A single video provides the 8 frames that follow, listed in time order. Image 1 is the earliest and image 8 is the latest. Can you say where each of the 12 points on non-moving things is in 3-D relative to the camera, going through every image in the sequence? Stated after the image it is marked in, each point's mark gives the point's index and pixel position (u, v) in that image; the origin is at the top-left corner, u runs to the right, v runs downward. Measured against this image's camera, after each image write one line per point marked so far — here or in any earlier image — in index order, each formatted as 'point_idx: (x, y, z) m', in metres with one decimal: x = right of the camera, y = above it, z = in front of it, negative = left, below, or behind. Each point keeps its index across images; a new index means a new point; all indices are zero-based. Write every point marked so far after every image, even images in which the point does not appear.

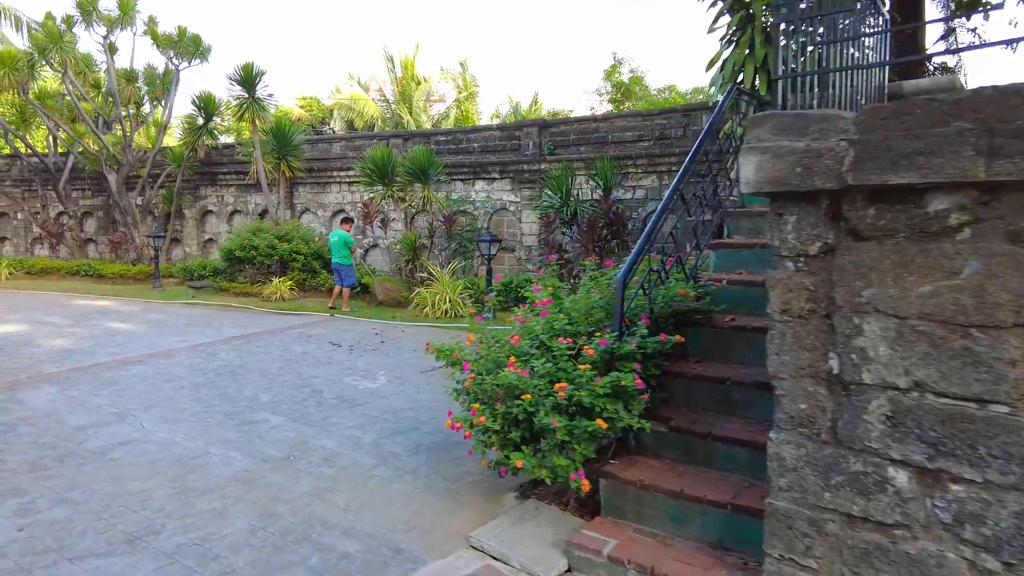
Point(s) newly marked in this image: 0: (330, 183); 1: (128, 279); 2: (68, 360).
0: (-3.8, +2.1, +13.8) m
1: (-8.5, +0.2, +14.8) m
2: (-4.6, -0.7, +6.9) m
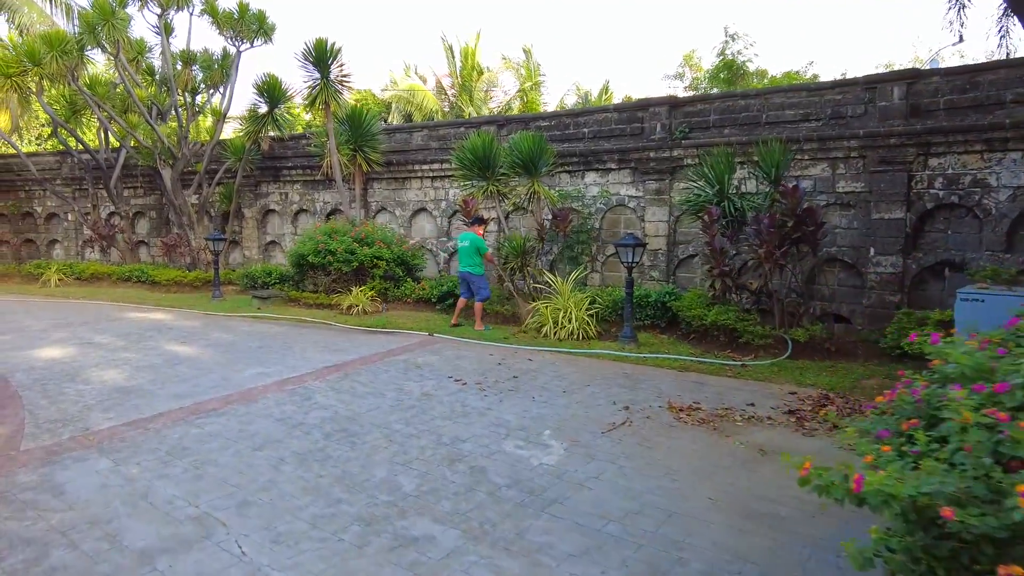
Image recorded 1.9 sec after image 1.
0: (-1.8, +2.0, +12.0) m
1: (-6.5, 0.0, +13.3) m
2: (-3.0, -0.9, +5.2) m
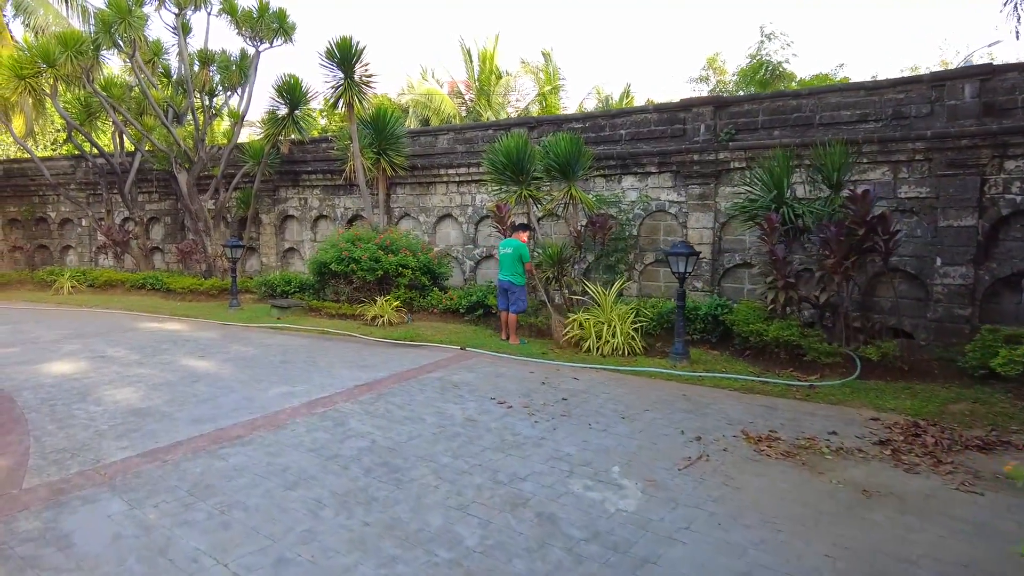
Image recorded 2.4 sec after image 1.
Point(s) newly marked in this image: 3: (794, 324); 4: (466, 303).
0: (-1.3, +1.8, +11.5) m
1: (-6.0, -0.1, +12.9) m
2: (-2.6, -1.0, +4.7) m
3: (+2.9, -0.4, +6.8) m
4: (-0.7, -0.2, +9.6) m
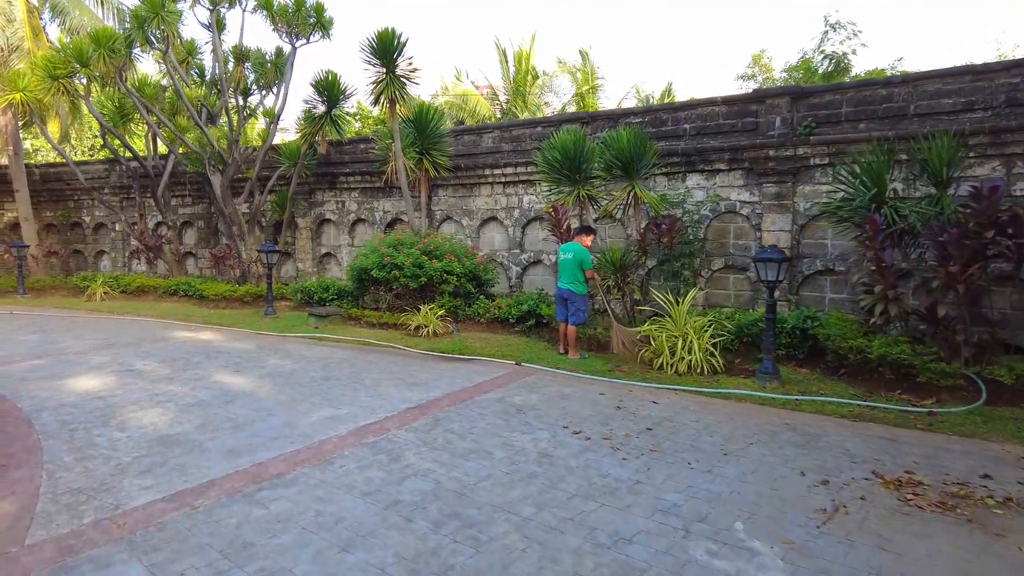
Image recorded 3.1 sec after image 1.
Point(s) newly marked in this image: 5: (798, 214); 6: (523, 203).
0: (-0.5, +1.7, +10.9) m
1: (-5.1, -0.2, +12.4) m
2: (-2.1, -1.1, +4.1) m
3: (+3.5, -0.5, +6.0) m
4: (+0.1, -0.3, +8.9) m
5: (+3.5, +0.9, +8.2) m
6: (+0.2, +1.3, +10.5) m
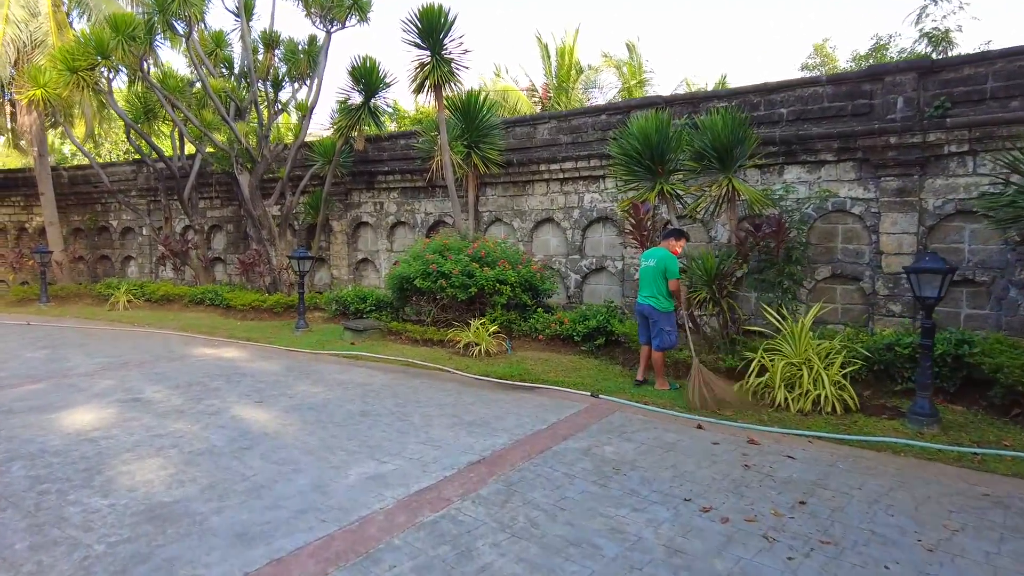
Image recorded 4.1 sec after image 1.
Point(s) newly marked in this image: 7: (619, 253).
0: (+0.3, +1.5, +9.6) m
1: (-4.2, -0.4, +11.3) m
2: (-1.6, -1.2, +2.9) m
3: (+4.1, -0.6, +4.6) m
4: (+0.8, -0.5, +7.6) m
5: (+4.2, +0.8, +6.8) m
6: (+1.0, +1.2, +9.2) m
7: (+1.5, +0.5, +9.0) m
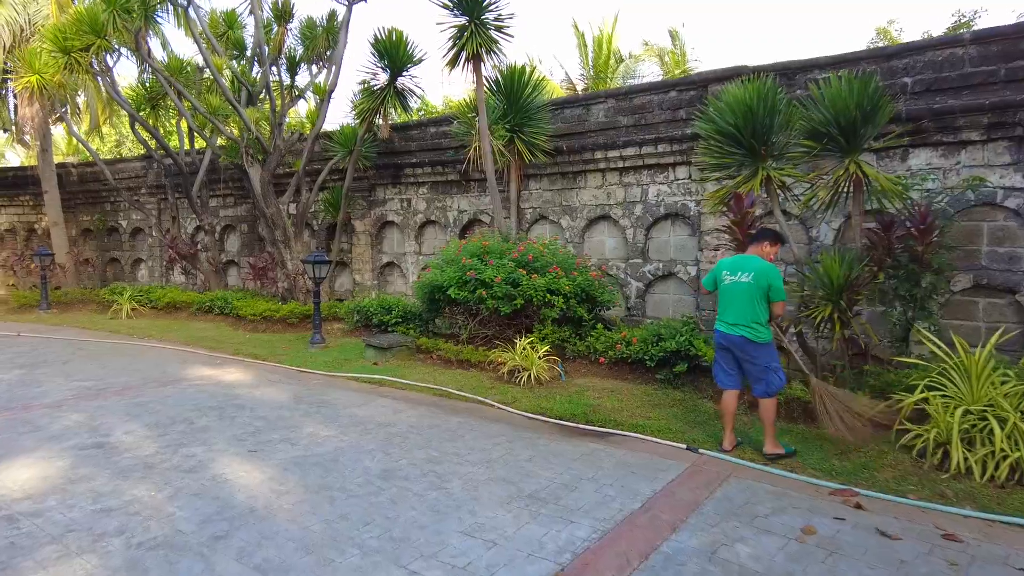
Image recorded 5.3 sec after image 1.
0: (+0.9, +1.4, +8.2) m
1: (-3.6, -0.5, +10.1) m
2: (-1.2, -1.3, +1.5) m
3: (+4.5, -0.7, +3.0) m
4: (+1.3, -0.6, +6.2) m
5: (+4.7, +0.6, +5.2) m
6: (+1.6, +1.1, +7.8) m
7: (+2.0, +0.3, +7.5) m
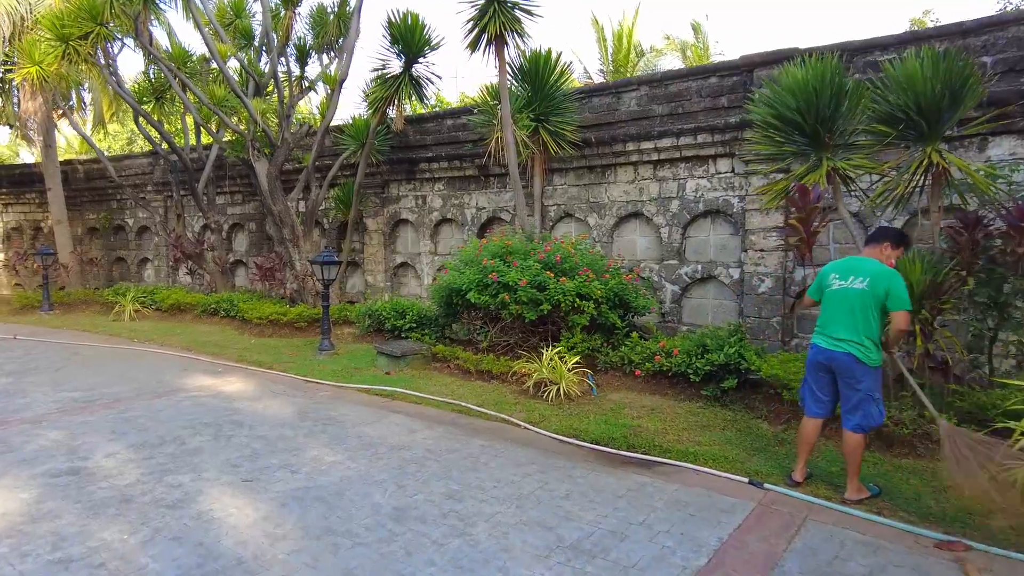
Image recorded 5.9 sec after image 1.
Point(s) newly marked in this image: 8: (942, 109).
0: (+1.2, +1.4, +7.5) m
1: (-3.3, -0.5, +9.5) m
2: (-1.1, -1.3, +0.9) m
3: (+4.7, -0.8, +2.3) m
4: (+1.6, -0.6, +5.5) m
5: (+4.9, +0.6, +4.5) m
6: (+1.8, +1.0, +7.1) m
7: (+2.3, +0.3, +6.8) m
8: (+2.9, +1.2, +4.5) m
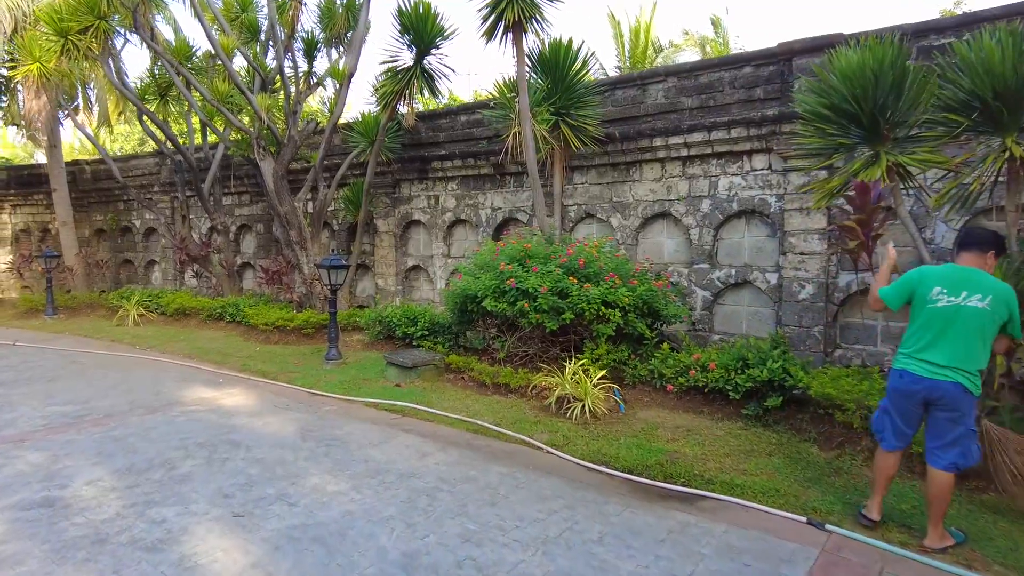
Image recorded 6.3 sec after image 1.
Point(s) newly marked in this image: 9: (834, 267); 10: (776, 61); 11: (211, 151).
0: (+1.4, +1.3, +7.0) m
1: (-3.0, -0.6, +9.1) m
2: (-1.0, -1.4, +0.5) m
3: (+4.7, -0.8, +1.7) m
4: (+1.7, -0.7, +5.0) m
5: (+5.1, +0.5, +3.9) m
6: (+2.0, +1.0, +6.6) m
7: (+2.5, +0.2, +6.3) m
8: (+3.0, +1.1, +4.0) m
9: (+2.9, +0.2, +6.0) m
10: (+2.4, +2.1, +6.1) m
11: (-5.4, +2.5, +12.0) m
